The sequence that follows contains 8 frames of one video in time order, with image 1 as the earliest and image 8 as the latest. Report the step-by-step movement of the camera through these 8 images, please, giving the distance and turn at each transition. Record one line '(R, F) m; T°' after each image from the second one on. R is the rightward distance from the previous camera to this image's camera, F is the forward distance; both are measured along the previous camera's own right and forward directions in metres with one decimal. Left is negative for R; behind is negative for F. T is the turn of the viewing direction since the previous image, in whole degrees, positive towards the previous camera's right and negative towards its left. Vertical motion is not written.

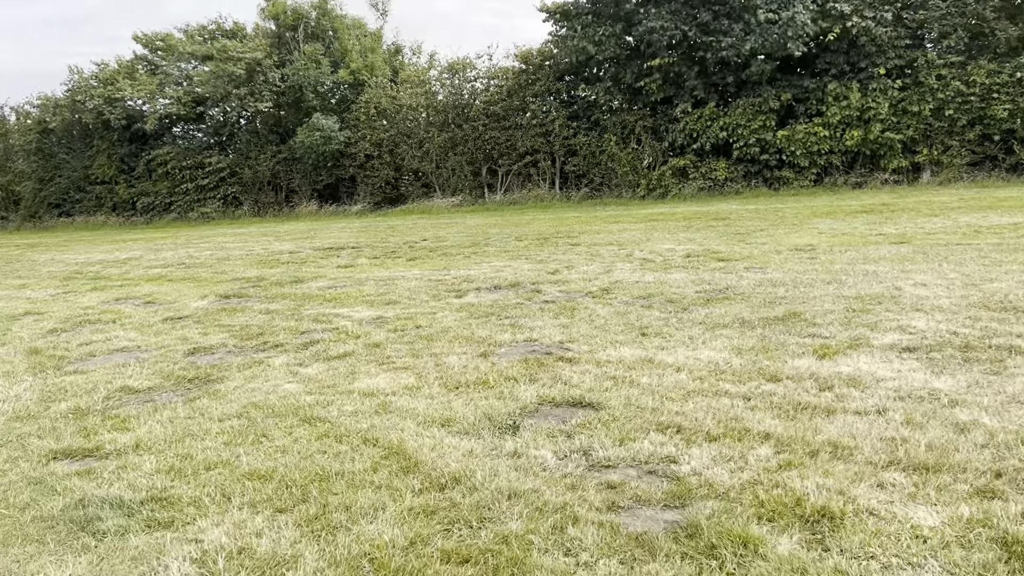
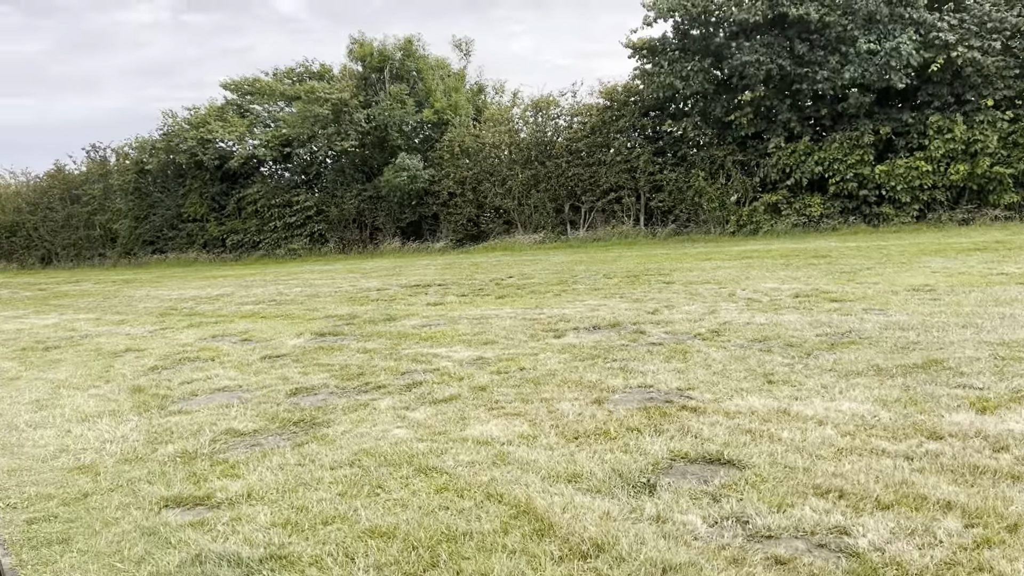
(-0.2, +0.2) m; -5°
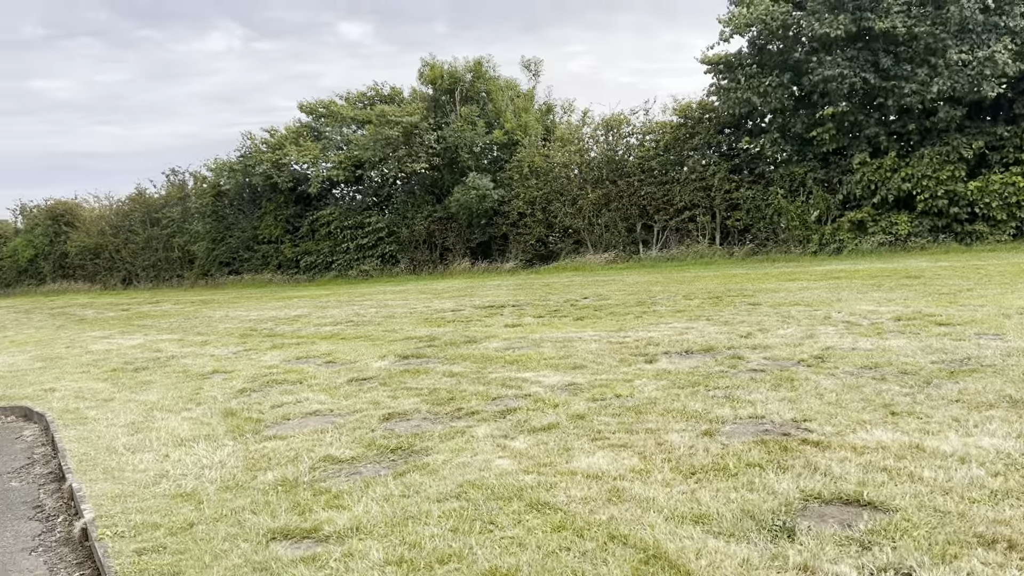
(-0.2, +0.1) m; -4°
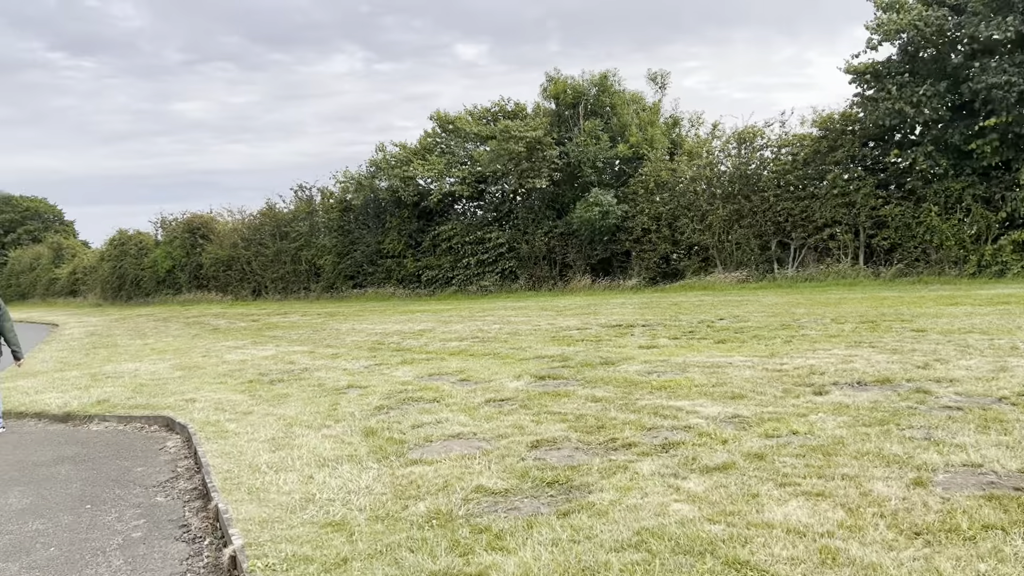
(-0.3, +0.3) m; -7°
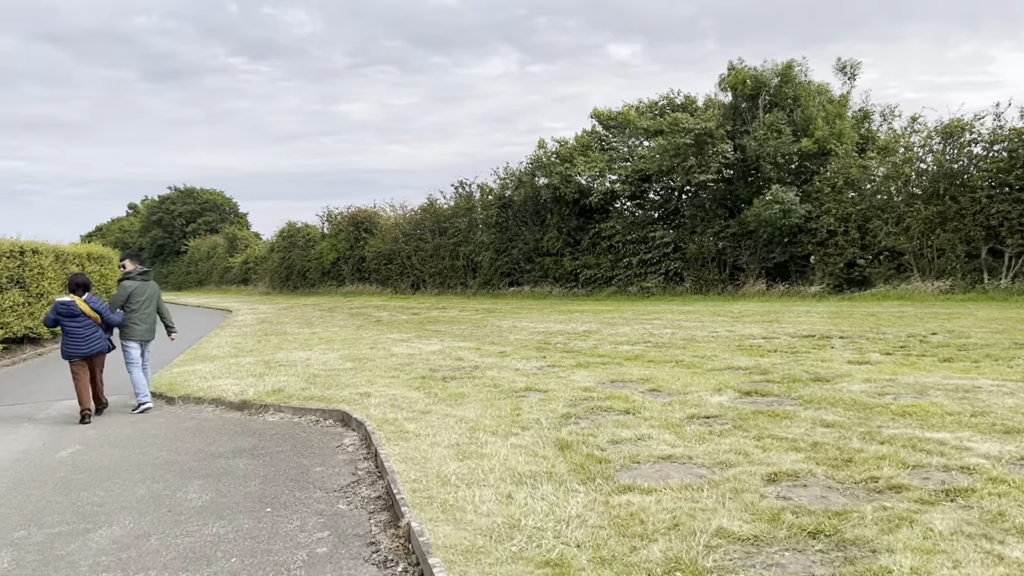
(-0.4, +0.6) m; -10°
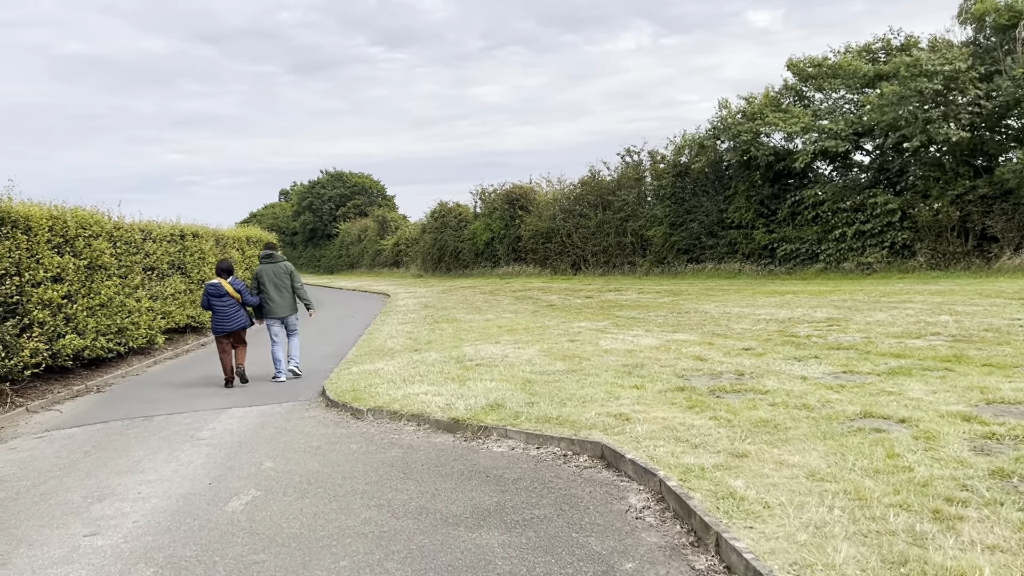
(-1.0, +1.9) m; -9°
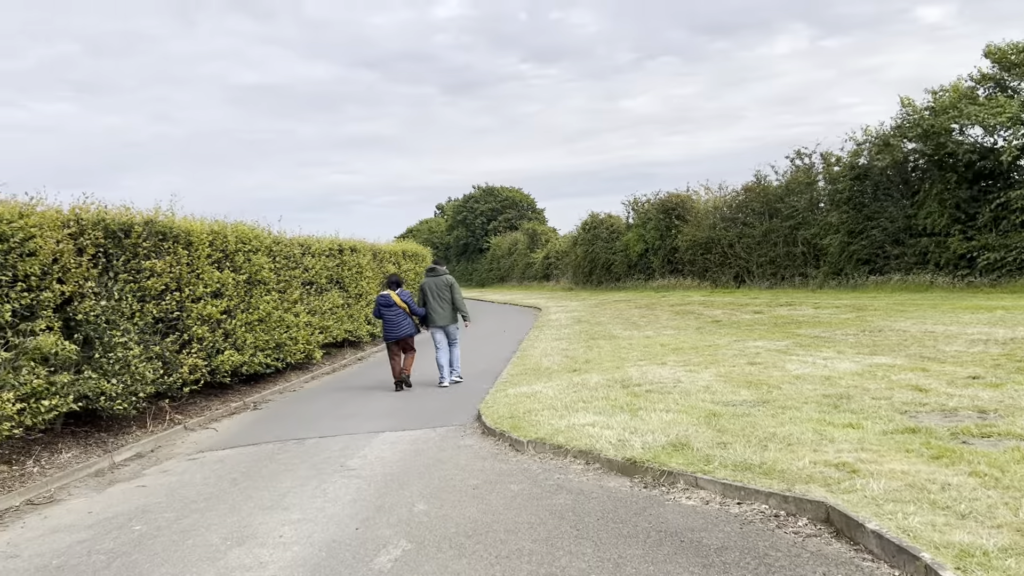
(-0.2, +0.8) m; -10°
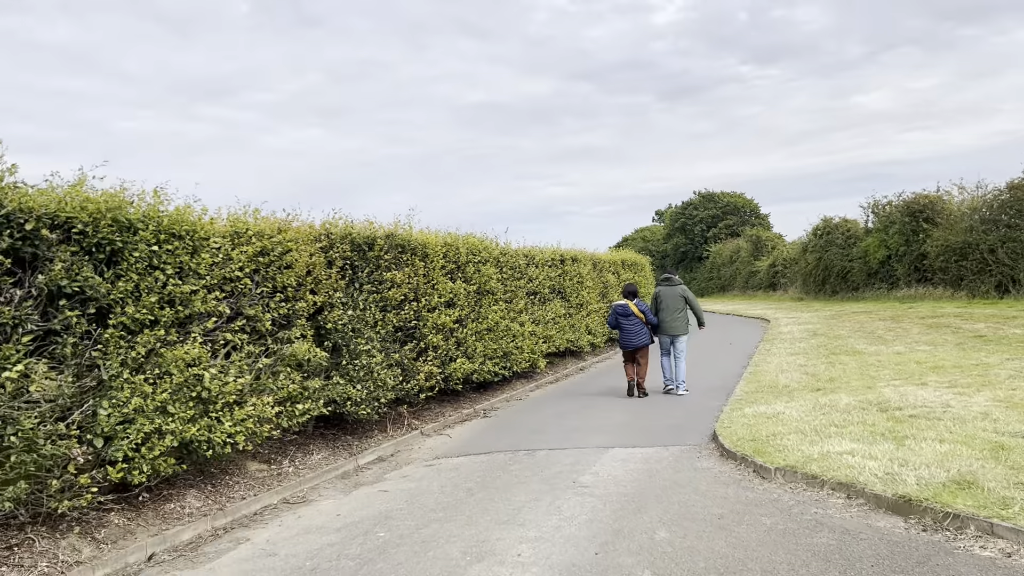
(-0.1, +0.2) m; -14°
